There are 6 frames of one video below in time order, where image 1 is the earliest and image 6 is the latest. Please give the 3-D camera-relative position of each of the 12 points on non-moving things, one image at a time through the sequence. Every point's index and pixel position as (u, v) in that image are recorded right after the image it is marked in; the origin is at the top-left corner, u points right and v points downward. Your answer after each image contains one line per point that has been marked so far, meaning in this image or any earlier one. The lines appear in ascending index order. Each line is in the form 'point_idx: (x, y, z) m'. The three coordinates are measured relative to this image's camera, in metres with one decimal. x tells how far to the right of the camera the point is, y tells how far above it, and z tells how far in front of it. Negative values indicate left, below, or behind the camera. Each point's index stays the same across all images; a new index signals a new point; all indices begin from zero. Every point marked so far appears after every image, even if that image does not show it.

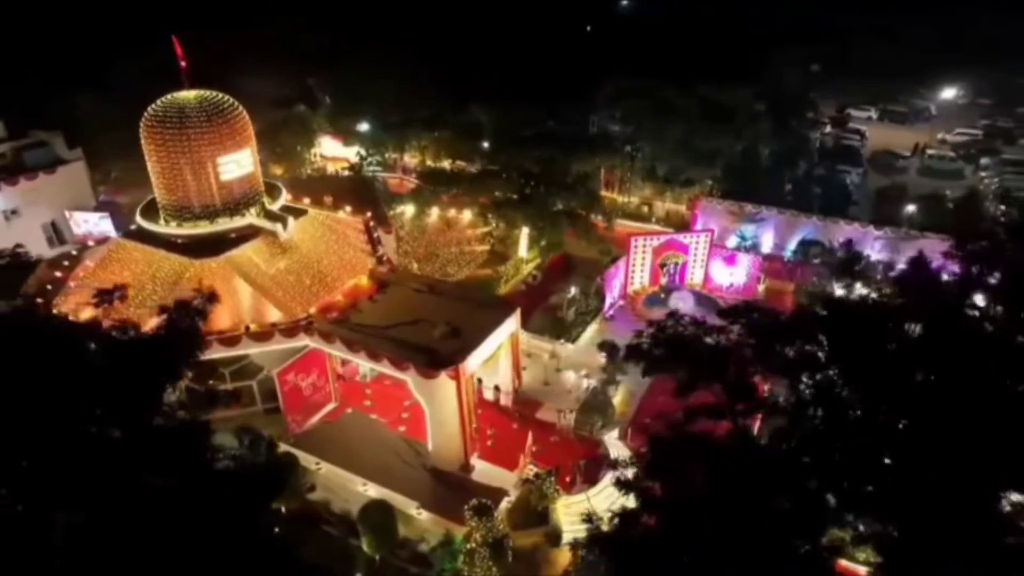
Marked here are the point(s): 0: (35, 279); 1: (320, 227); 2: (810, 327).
0: (-9.9, +0.2, +16.6) m
1: (-4.2, +1.3, +17.6) m
2: (+2.6, -0.3, +7.0) m
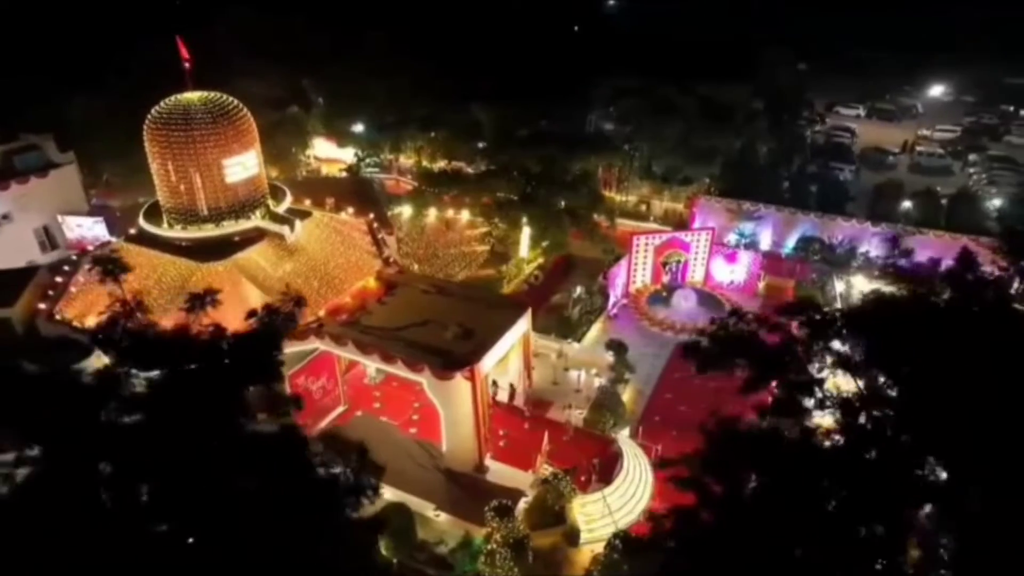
0: (-9.7, +0.1, +16.3) m
1: (-4.1, +1.3, +17.5) m
2: (+3.1, -0.3, +7.1) m
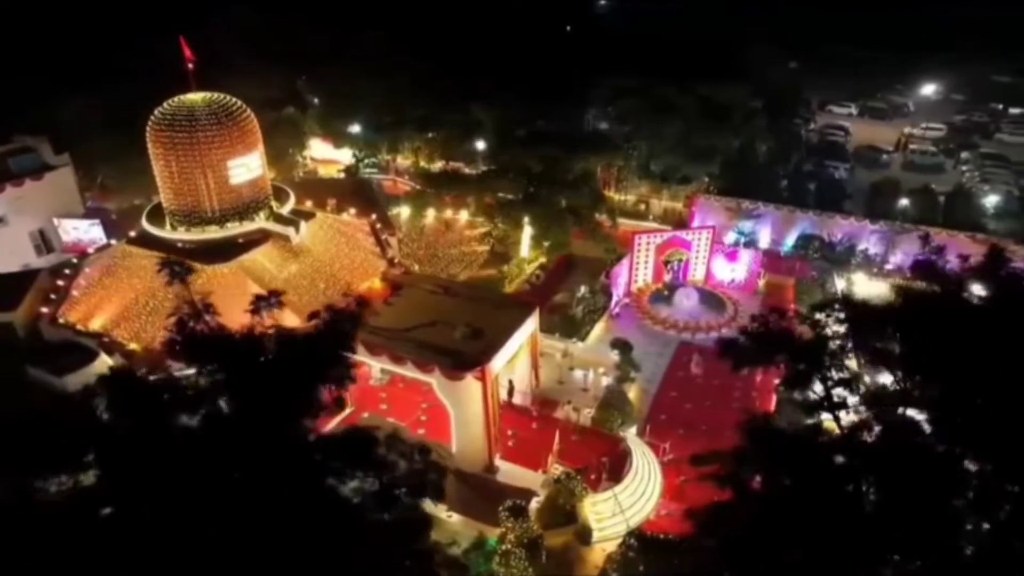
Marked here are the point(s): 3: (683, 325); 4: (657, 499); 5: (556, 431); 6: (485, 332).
0: (-9.6, 0.0, +16.1) m
1: (-4.0, +1.2, +17.4) m
2: (+3.4, -0.3, +7.2) m
3: (+4.2, -0.9, +19.4) m
4: (+2.6, -3.8, +14.3) m
5: (+0.8, -2.8, +15.7) m
6: (-0.5, -0.8, +15.1) m
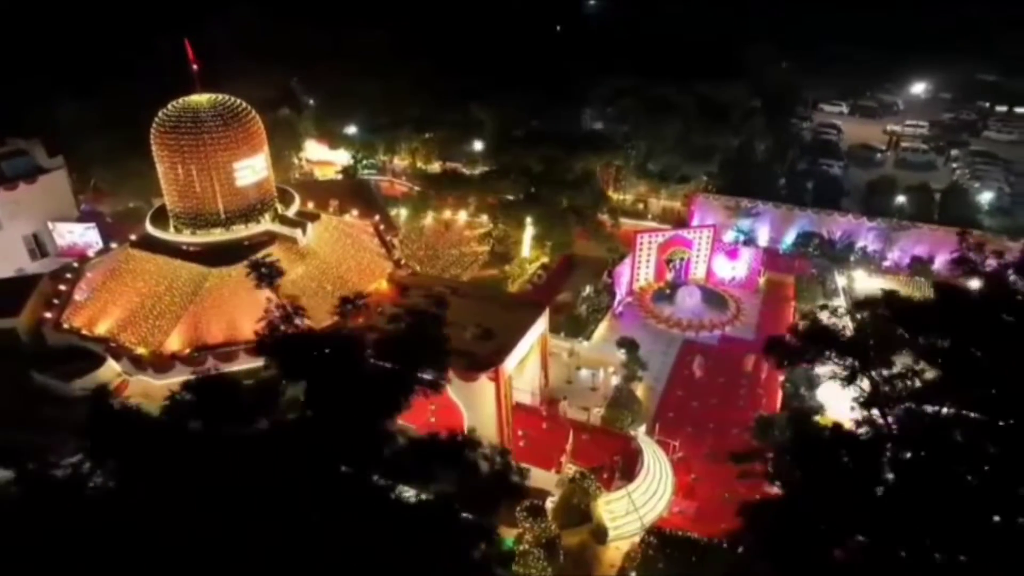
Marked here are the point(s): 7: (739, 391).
0: (-9.4, -0.1, +15.9) m
1: (-3.8, +1.2, +17.3) m
2: (+3.7, -0.2, +7.2) m
3: (+4.3, -0.9, +19.5) m
4: (+2.8, -3.8, +14.4) m
5: (+1.1, -2.8, +15.7) m
6: (-0.3, -0.8, +15.1) m
7: (+5.0, -2.3, +17.5) m
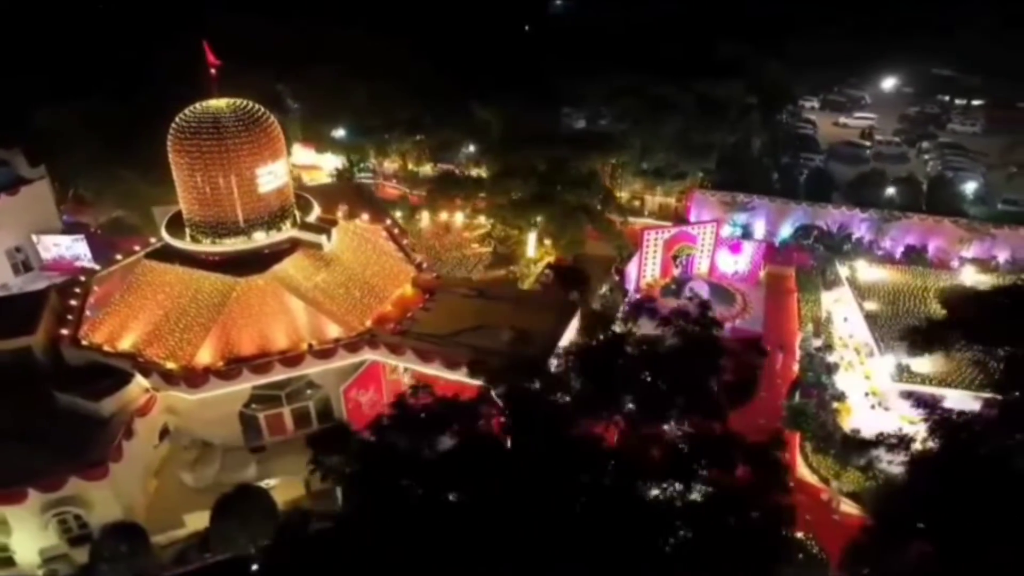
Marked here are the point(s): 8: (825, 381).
0: (-8.8, -0.4, +15.2) m
1: (-3.4, +1.1, +17.0) m
2: (+4.9, -0.1, +7.5) m
3: (+4.6, -0.7, +19.8) m
4: (+3.6, -3.7, +14.6) m
5: (+1.7, -2.8, +15.8) m
6: (+0.4, -0.9, +15.1) m
7: (+5.5, -2.1, +17.9) m
8: (+6.6, -2.0, +16.8) m
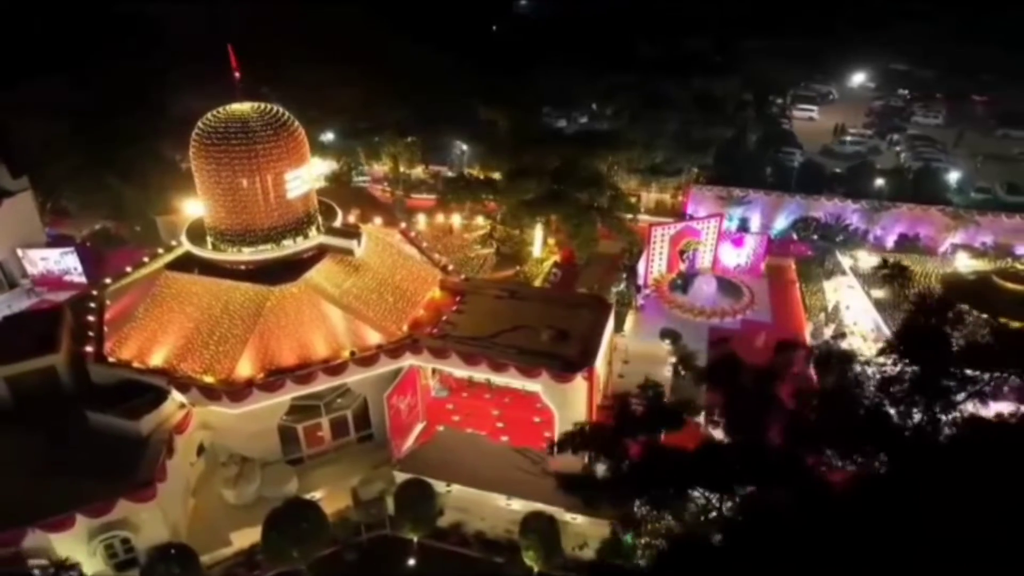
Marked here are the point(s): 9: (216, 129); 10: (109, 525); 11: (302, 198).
0: (-8.0, -0.7, +14.5) m
1: (-2.8, +1.0, +16.7) m
2: (+6.2, +0.1, +7.9) m
3: (+5.0, -0.6, +20.1) m
4: (+4.5, -3.5, +14.8) m
5: (+2.5, -2.7, +15.9) m
6: (+1.1, -0.8, +15.0) m
7: (+6.0, -1.9, +18.3) m
8: (+7.2, -1.7, +17.3) m
9: (-5.4, +2.9, +14.5) m
10: (-6.0, -3.6, +12.0) m
11: (-4.1, +1.7, +15.4) m
